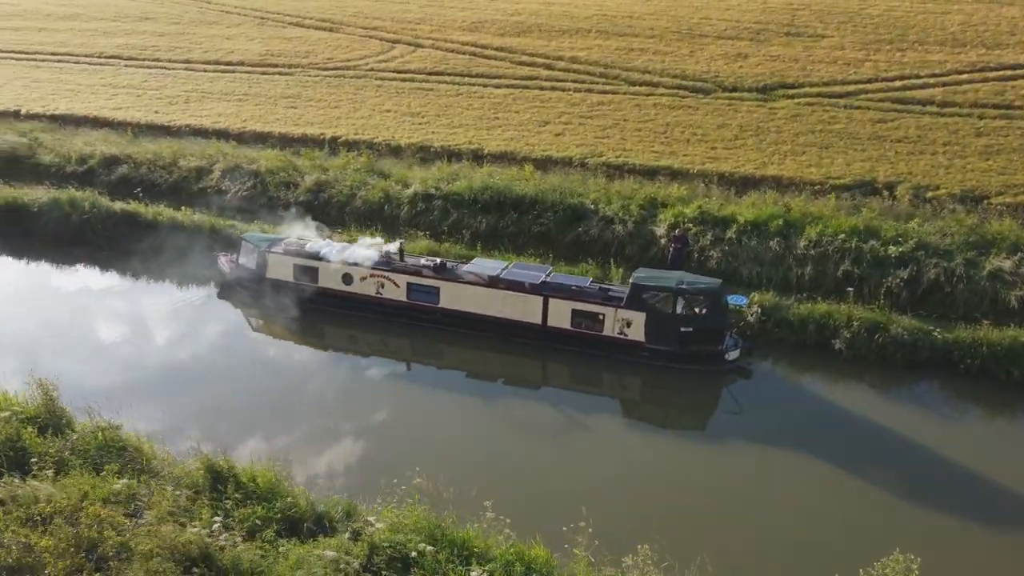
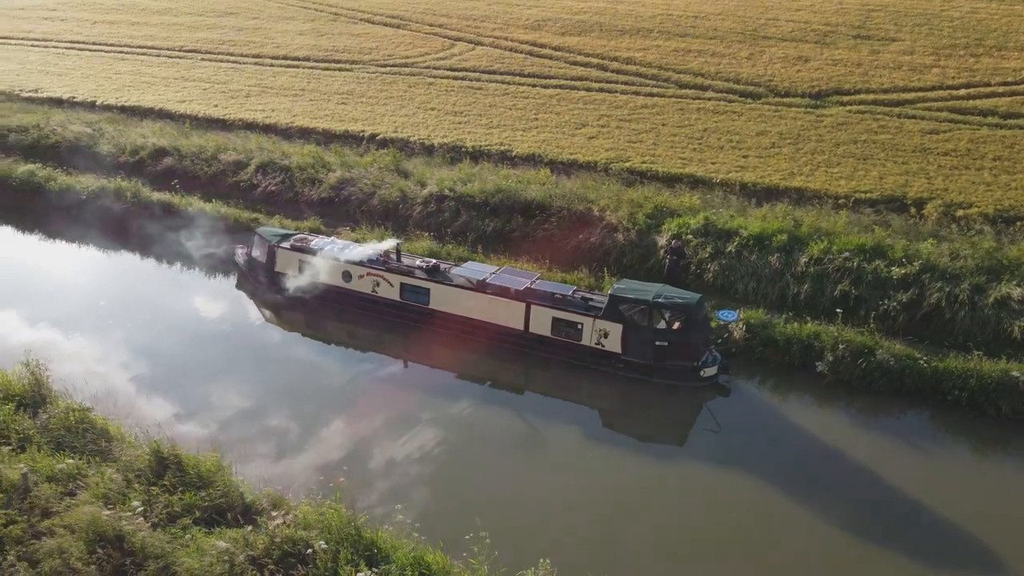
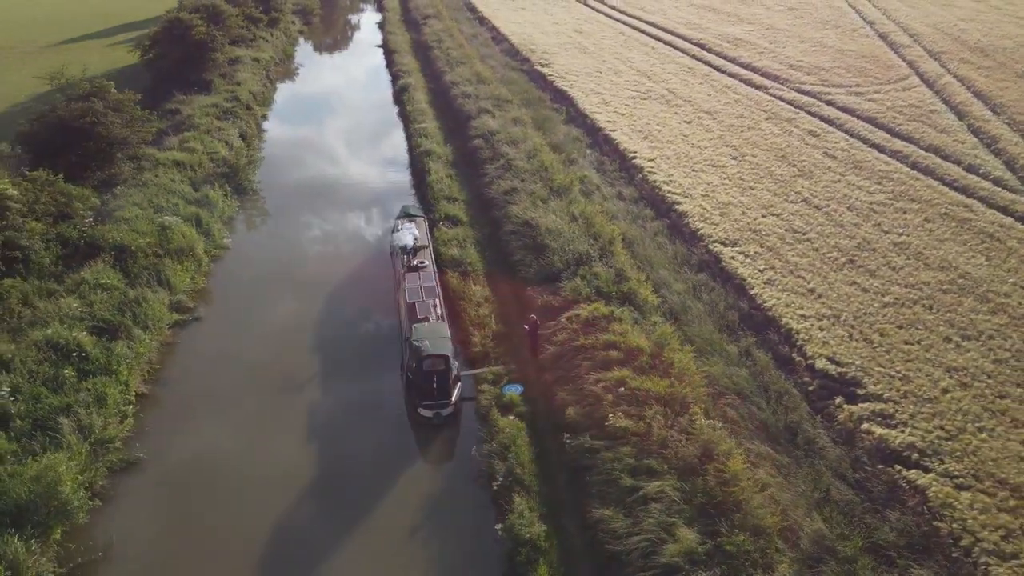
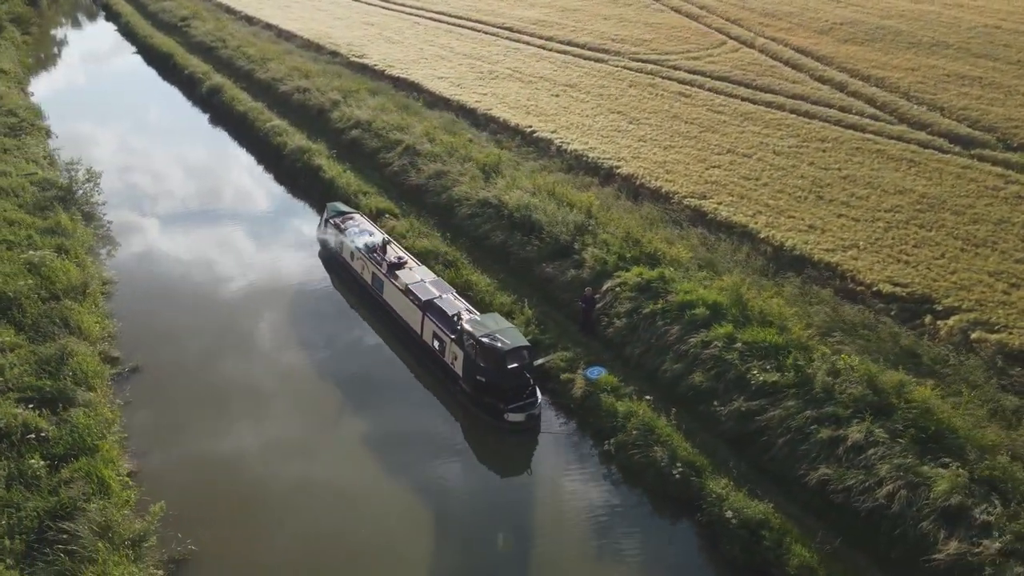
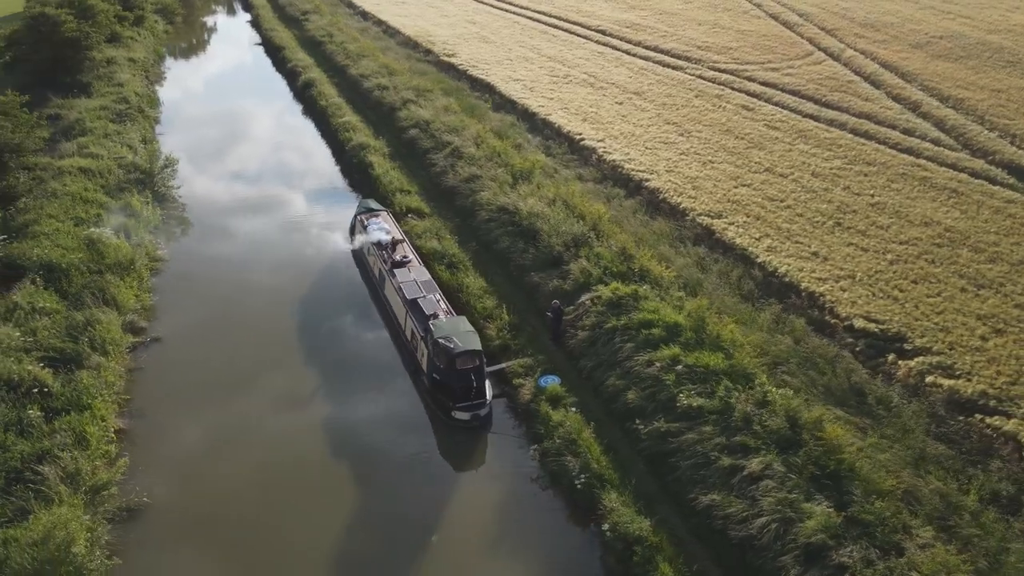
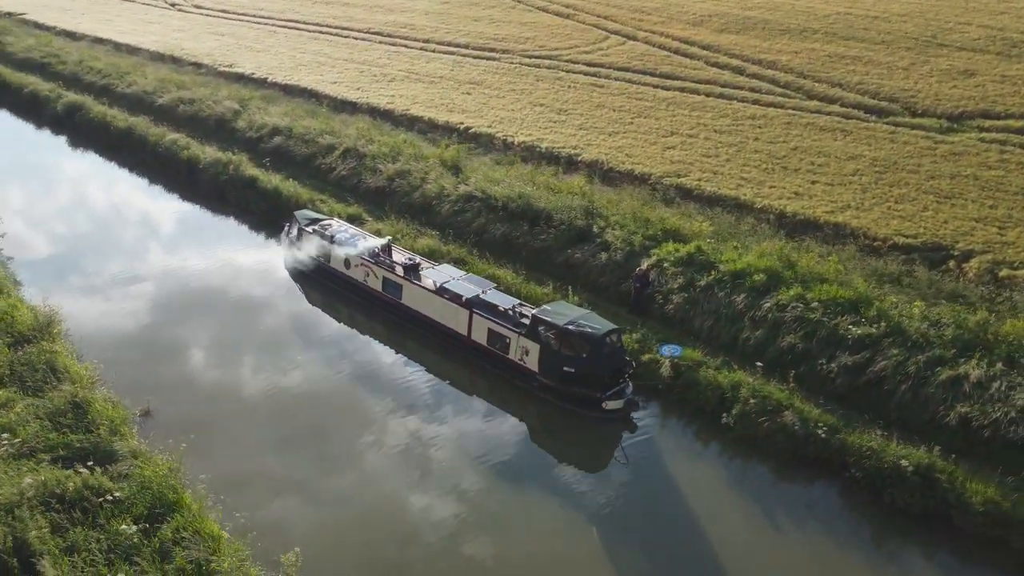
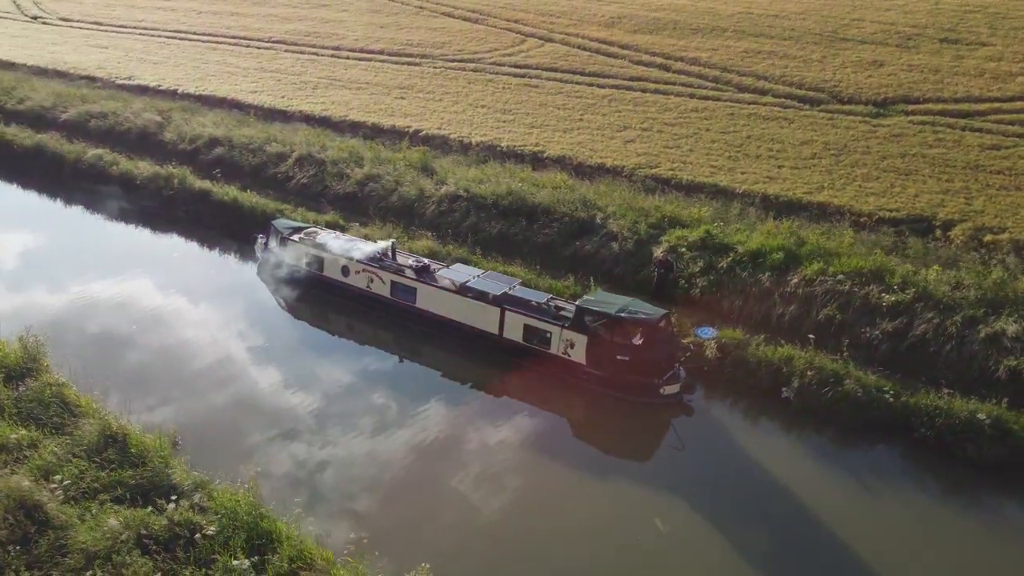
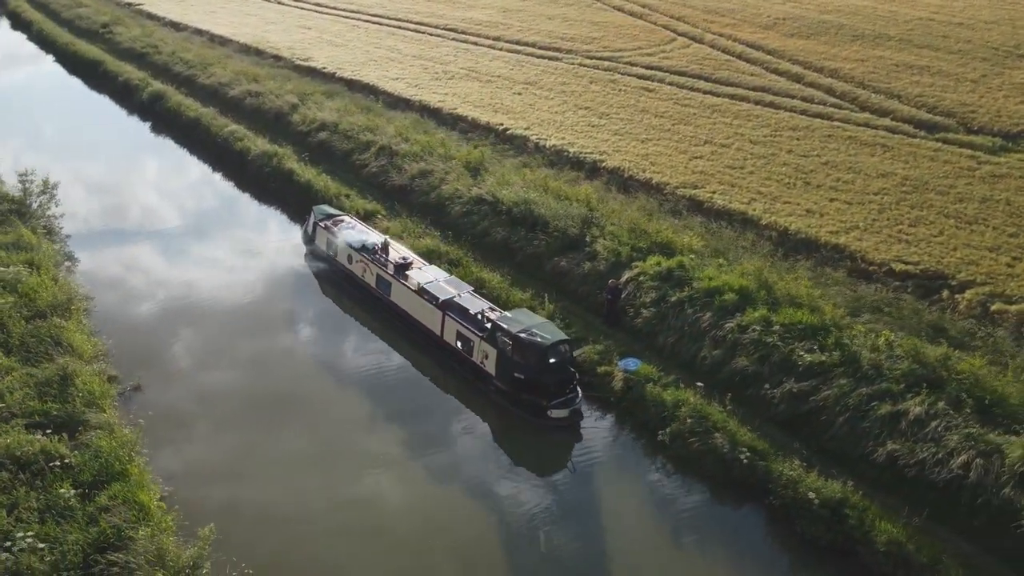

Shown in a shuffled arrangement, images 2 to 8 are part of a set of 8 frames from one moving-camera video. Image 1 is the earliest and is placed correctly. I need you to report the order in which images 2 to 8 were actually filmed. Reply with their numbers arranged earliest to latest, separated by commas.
2, 7, 6, 8, 4, 5, 3
